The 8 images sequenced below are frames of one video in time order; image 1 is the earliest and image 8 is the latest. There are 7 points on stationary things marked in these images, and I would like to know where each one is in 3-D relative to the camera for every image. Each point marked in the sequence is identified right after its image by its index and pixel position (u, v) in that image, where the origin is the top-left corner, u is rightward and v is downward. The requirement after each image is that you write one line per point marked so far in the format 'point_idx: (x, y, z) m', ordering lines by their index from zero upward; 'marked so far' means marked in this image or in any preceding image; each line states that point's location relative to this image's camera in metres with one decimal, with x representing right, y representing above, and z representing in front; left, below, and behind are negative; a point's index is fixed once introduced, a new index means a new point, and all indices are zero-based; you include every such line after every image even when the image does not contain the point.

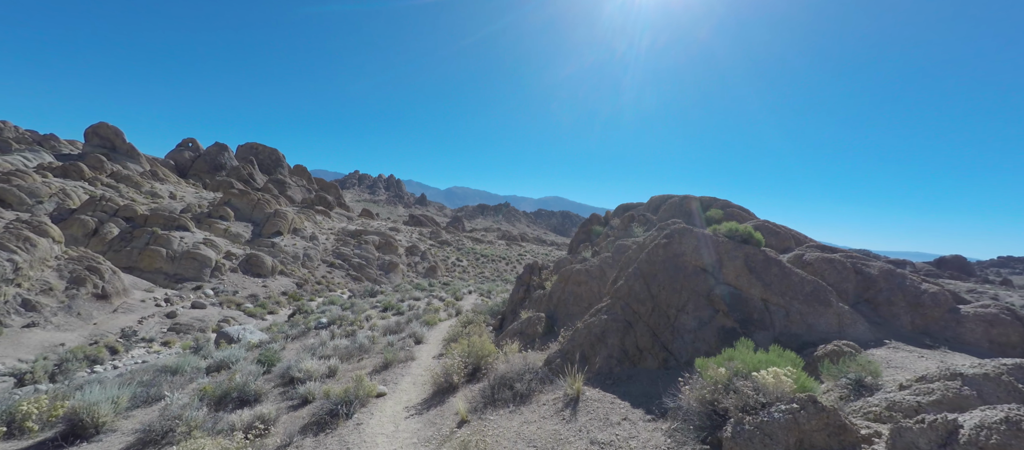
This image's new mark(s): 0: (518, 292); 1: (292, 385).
0: (+0.1, -2.7, +15.1) m
1: (-6.0, -4.3, +10.7) m
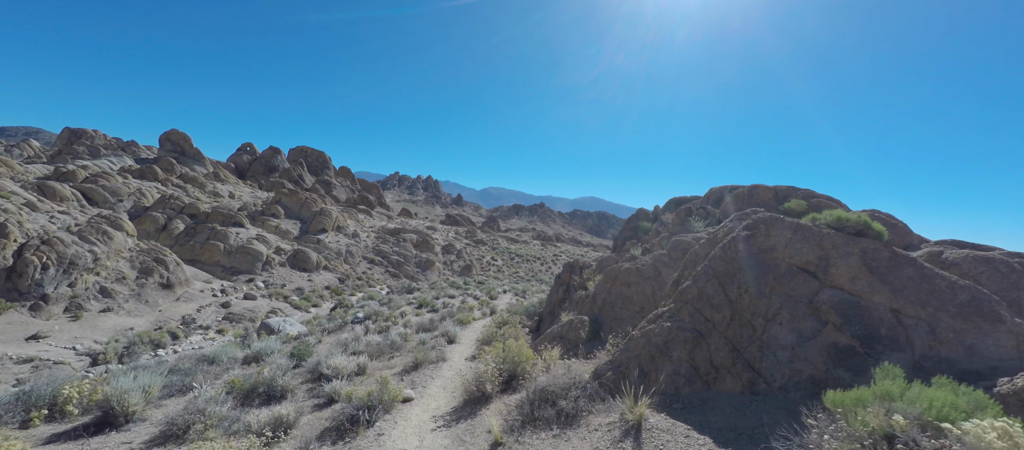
0: (+1.6, -2.5, +14.0) m
1: (-5.0, -4.0, +10.1) m
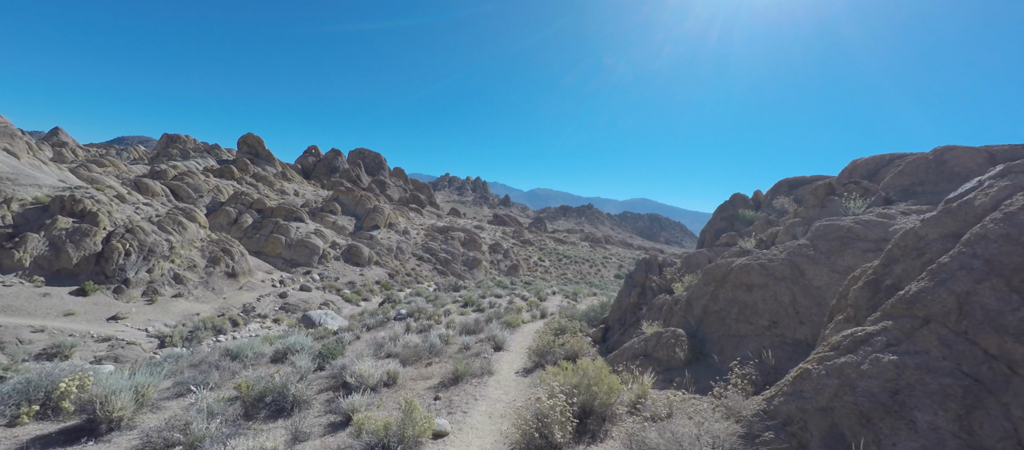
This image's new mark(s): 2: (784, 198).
0: (+3.3, -2.1, +11.3) m
1: (-3.7, -3.5, +8.3) m
2: (+7.5, +0.8, +10.7) m
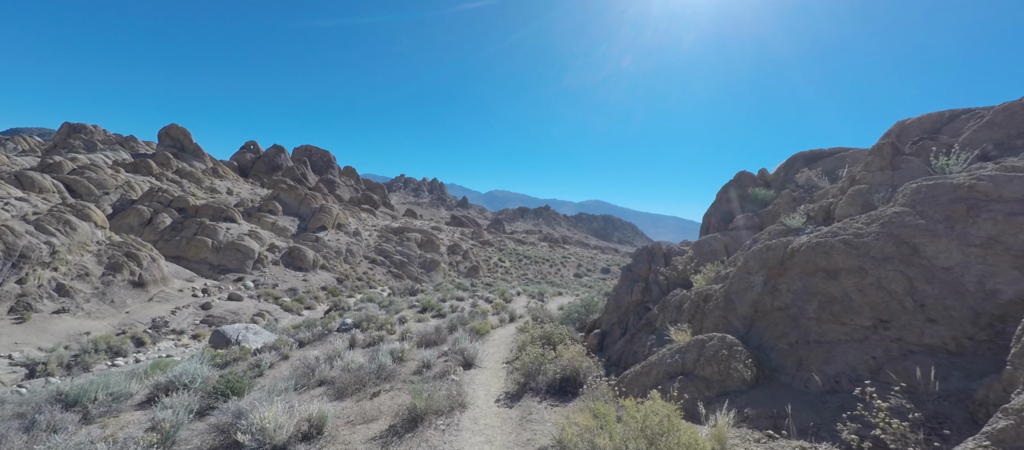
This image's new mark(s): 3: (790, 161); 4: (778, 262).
0: (+2.7, -1.6, +9.2) m
1: (-3.9, -3.1, +5.4) m
2: (+6.9, +1.3, +9.0) m
3: (+7.3, +1.7, +10.2) m
4: (+4.0, -0.6, +5.8) m
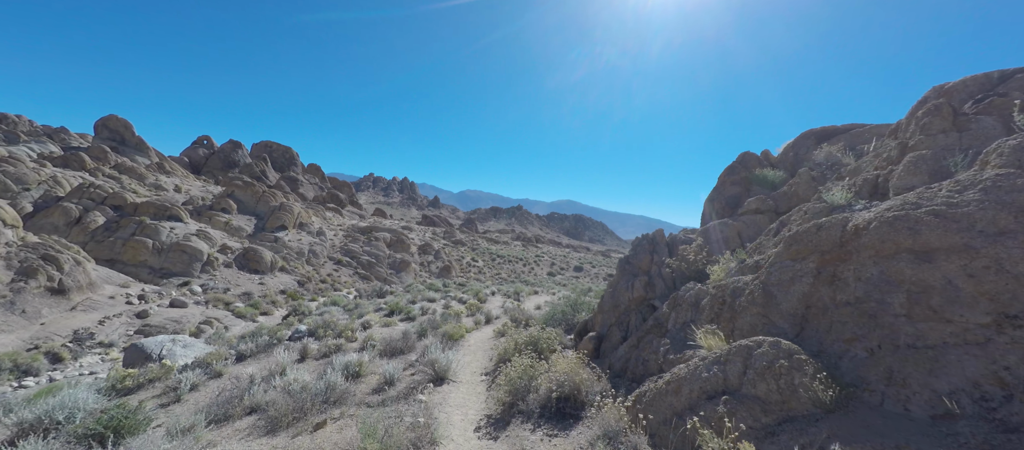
0: (+2.3, -1.3, +7.8) m
1: (-4.0, -2.8, +3.6) m
2: (+6.5, +1.6, +8.0) m
3: (+6.8, +2.0, +9.2) m
4: (+3.8, -0.2, +4.6) m
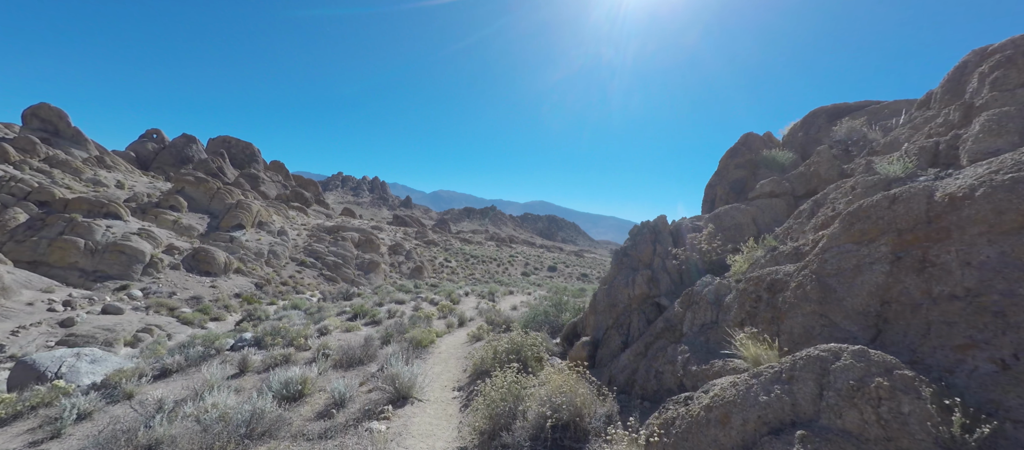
0: (+2.0, -1.0, +6.6) m
1: (-4.1, -2.5, +2.0) m
2: (+6.1, +1.9, +7.1) m
3: (+6.3, +2.3, +8.3) m
4: (+3.6, 0.0, +3.5) m
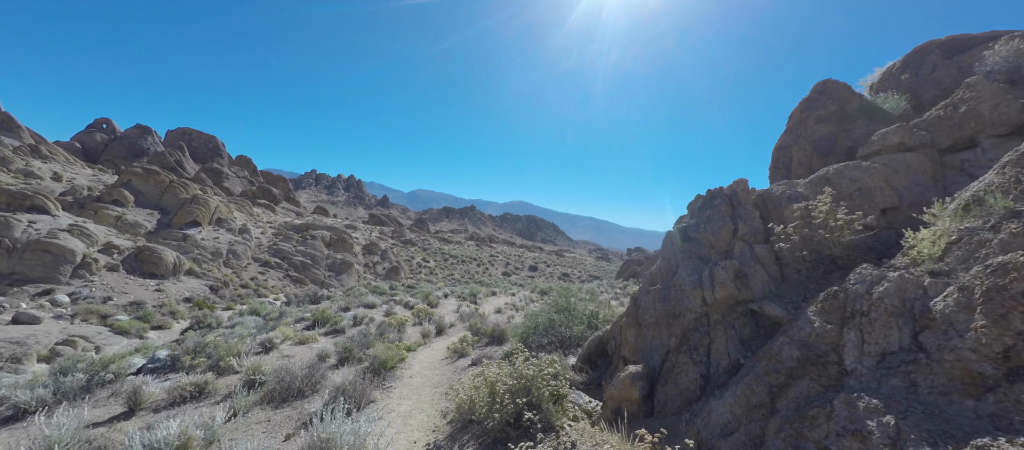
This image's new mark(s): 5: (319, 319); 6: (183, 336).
0: (+2.1, -0.6, +4.3) m
1: (-3.7, -2.2, -0.7) m
2: (+6.2, +2.3, +4.9) m
3: (+6.3, +2.7, +6.2) m
4: (+3.9, +0.4, +1.2) m
5: (-7.8, -3.8, +15.5) m
6: (-13.8, -4.6, +16.1) m
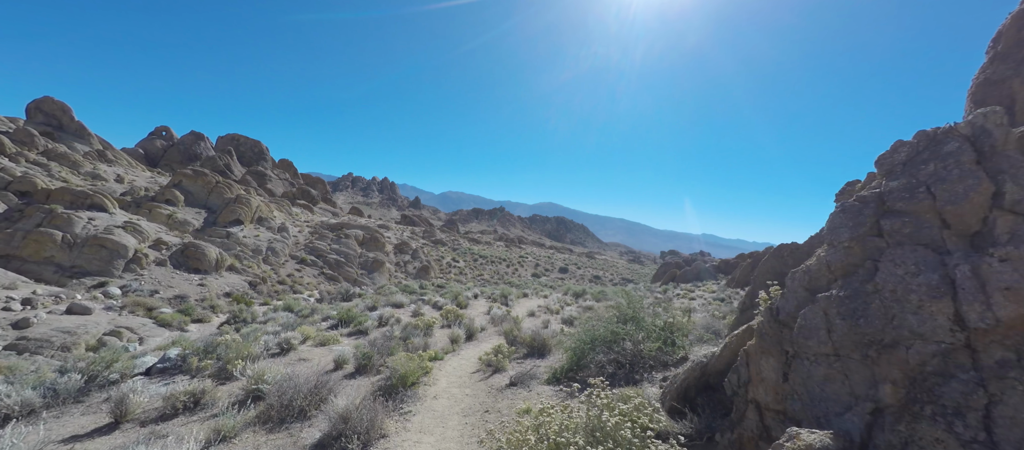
0: (+2.6, -0.4, +2.3) m
1: (-3.6, -1.8, -2.1) m
2: (+6.8, +2.5, +2.7) m
3: (+7.0, +2.9, +3.9) m
4: (+4.2, +0.7, -0.9) m
5: (-6.3, -3.5, +14.4) m
6: (-12.2, -4.3, +15.5) m
